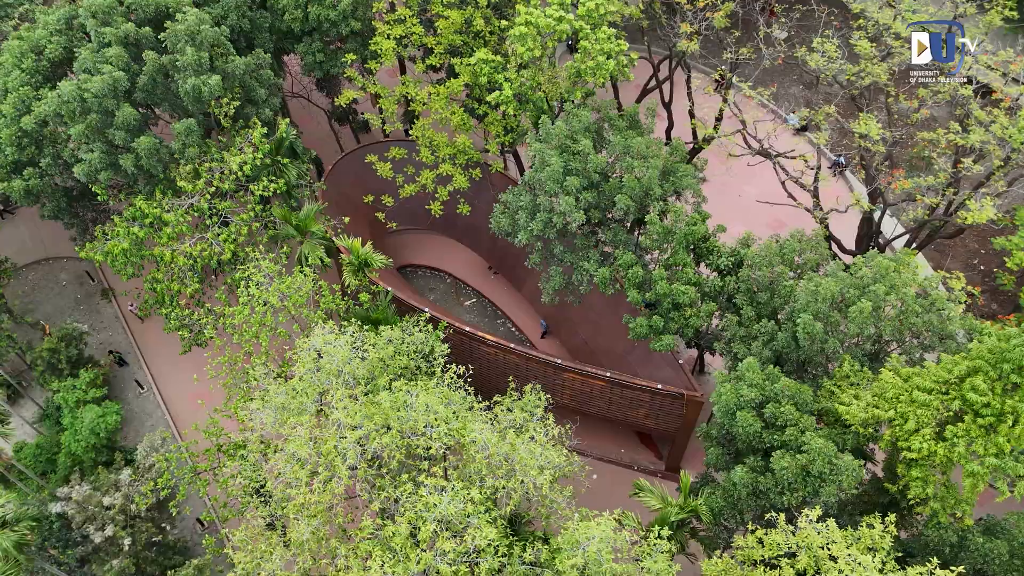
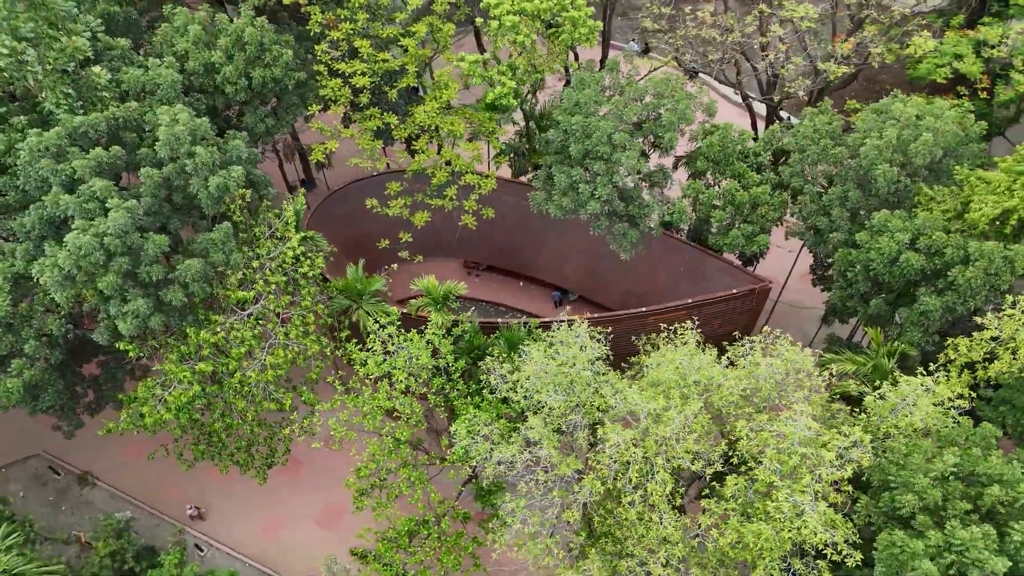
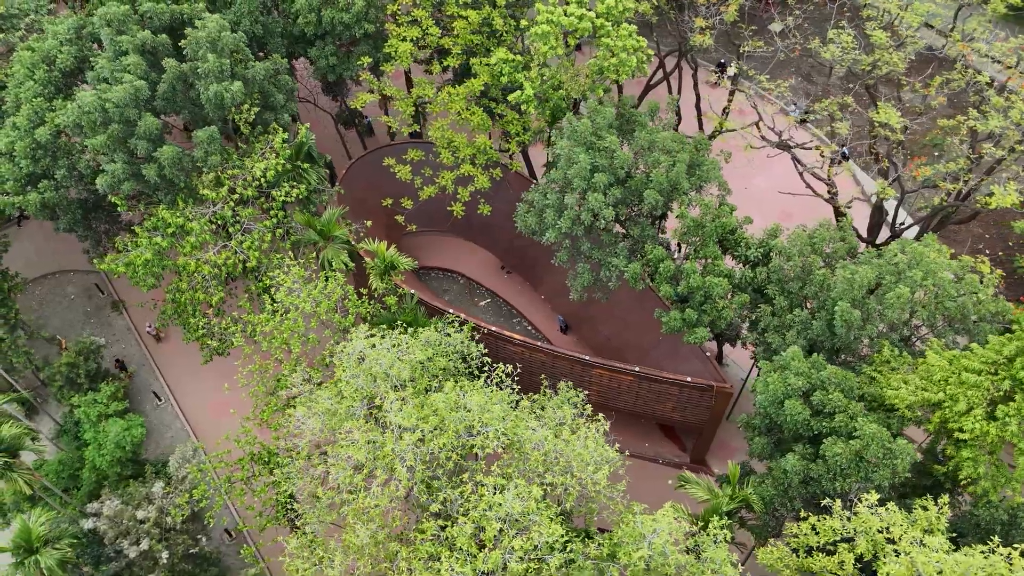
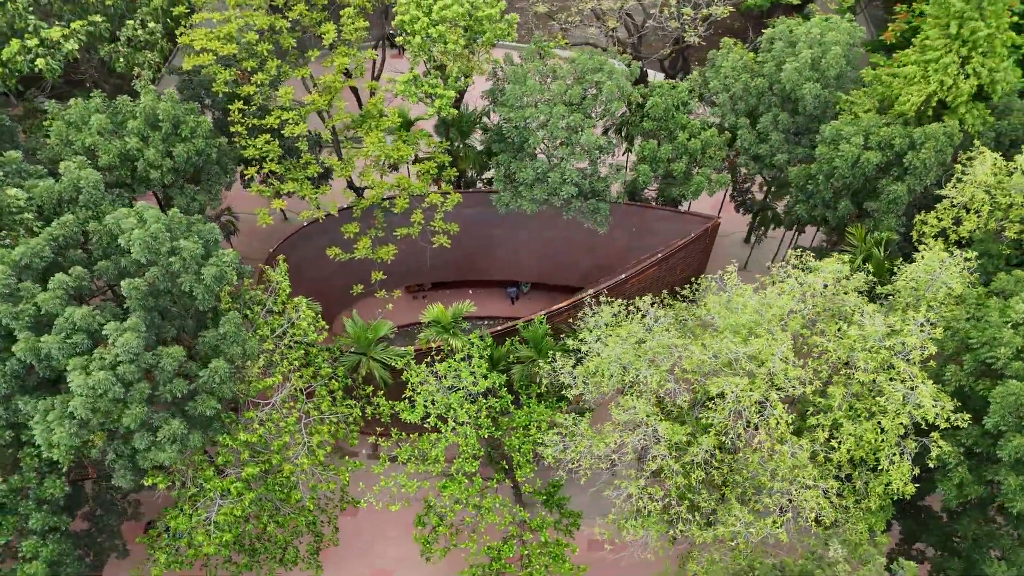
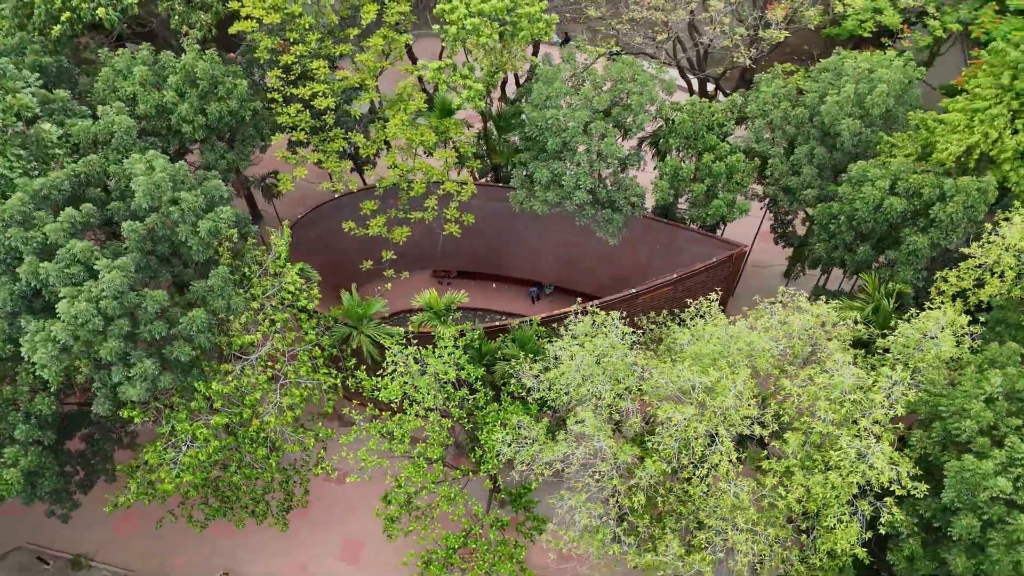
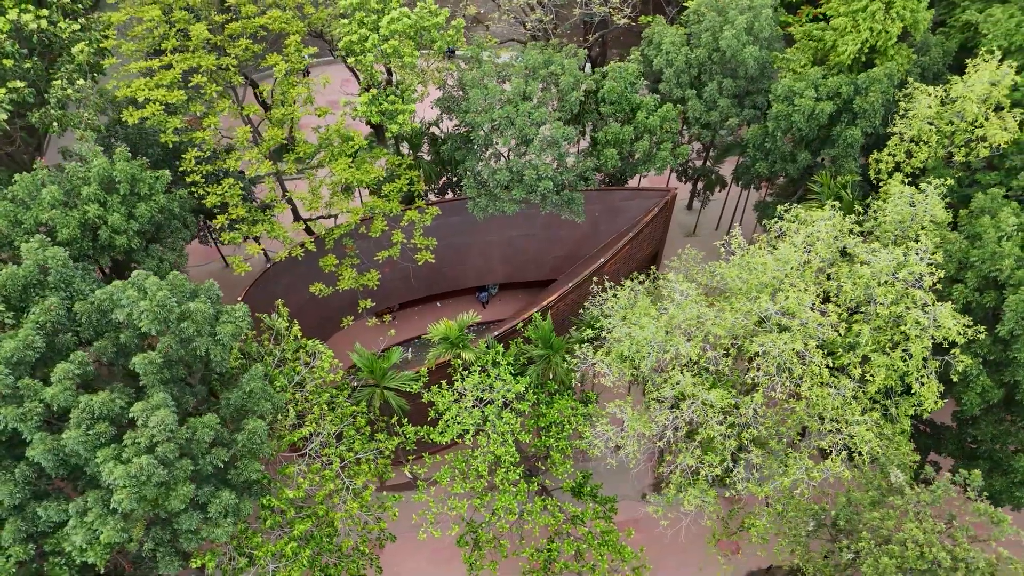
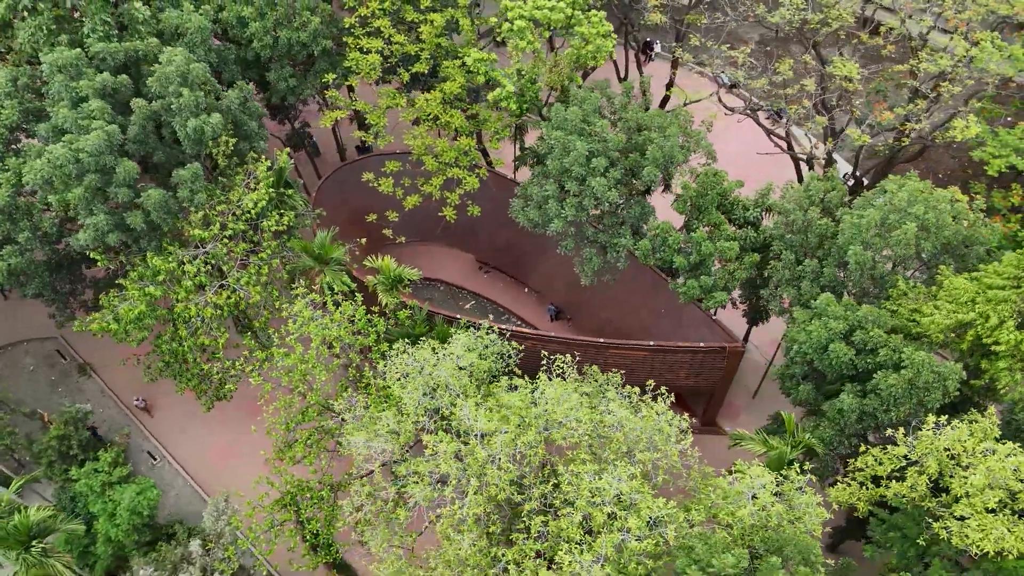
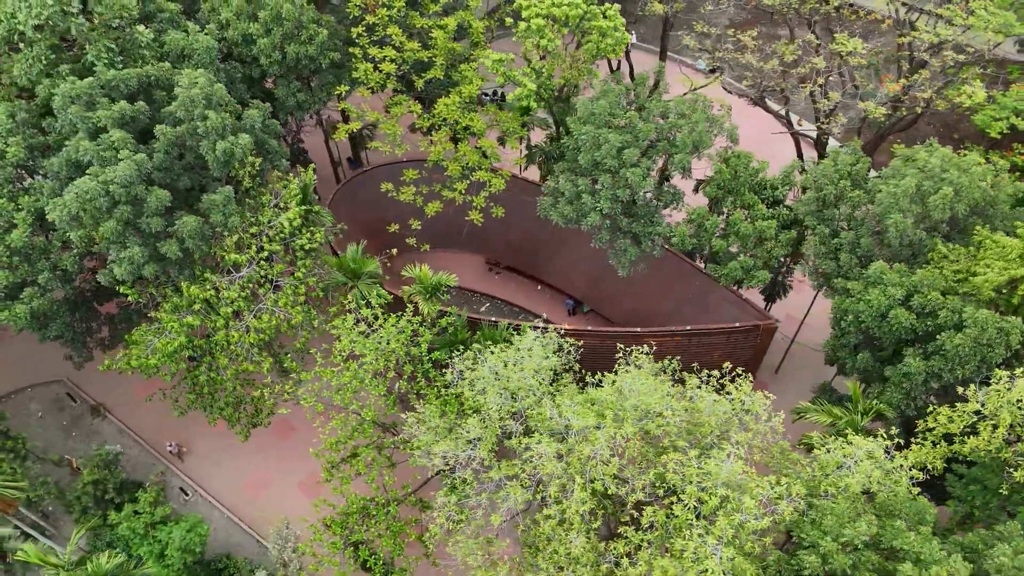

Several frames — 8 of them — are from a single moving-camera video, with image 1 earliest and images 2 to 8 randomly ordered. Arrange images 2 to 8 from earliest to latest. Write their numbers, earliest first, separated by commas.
3, 7, 8, 2, 5, 4, 6
